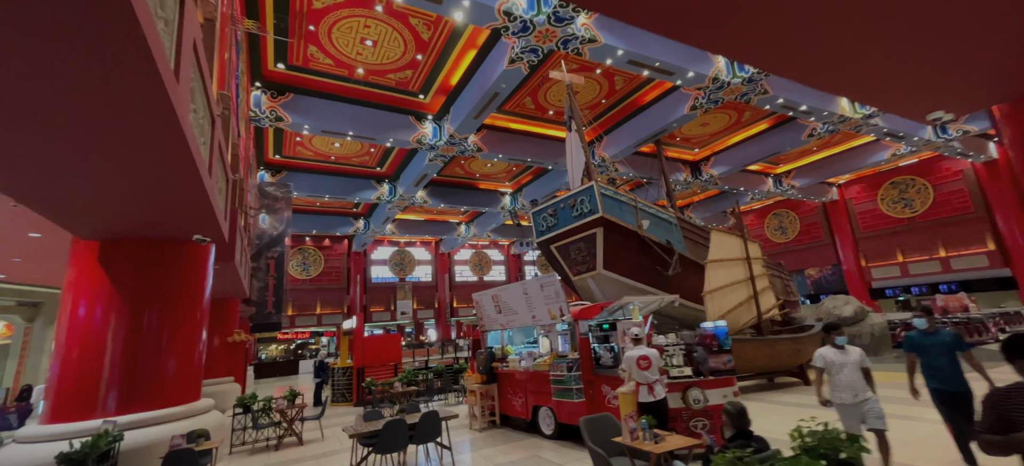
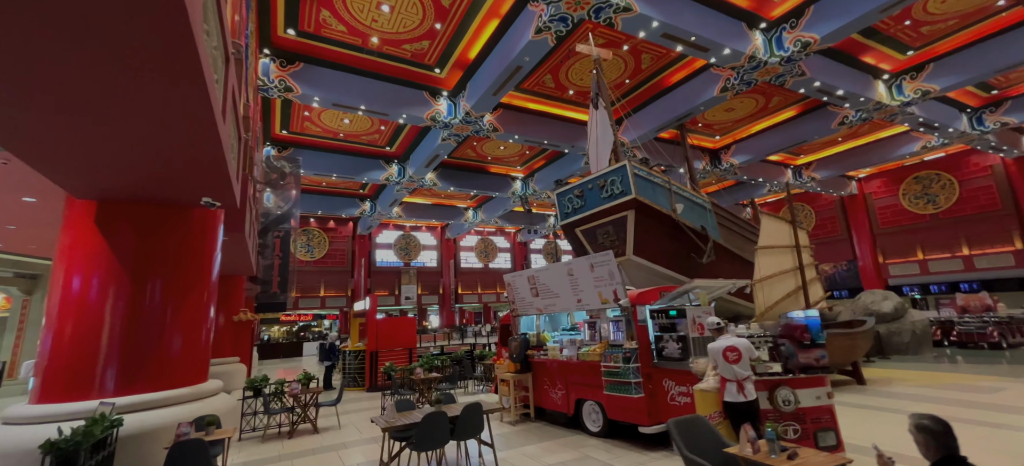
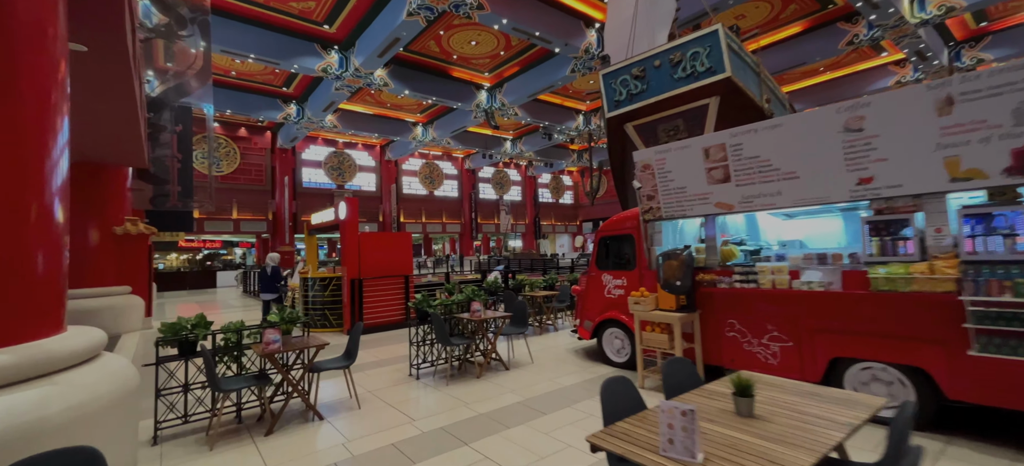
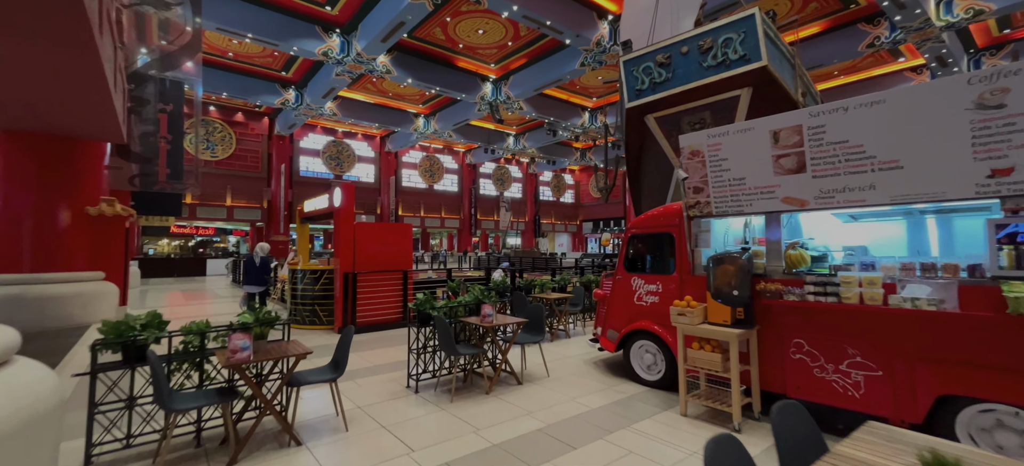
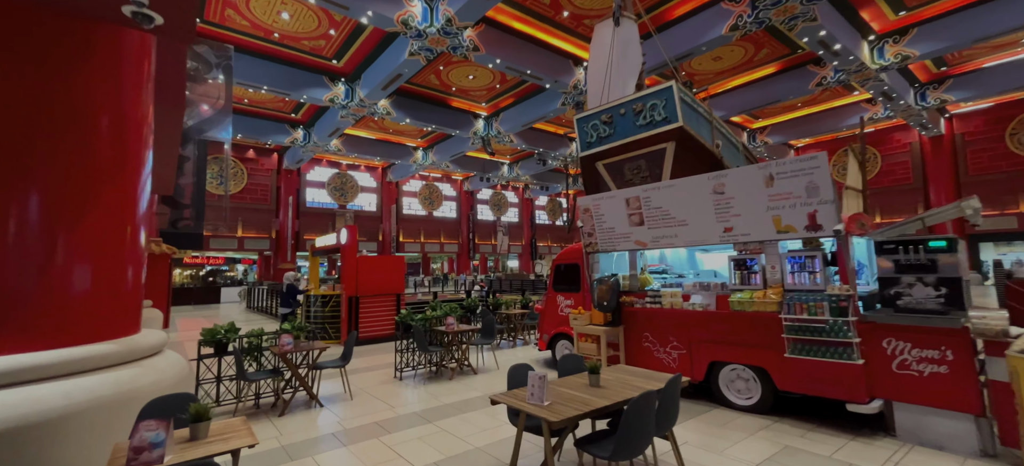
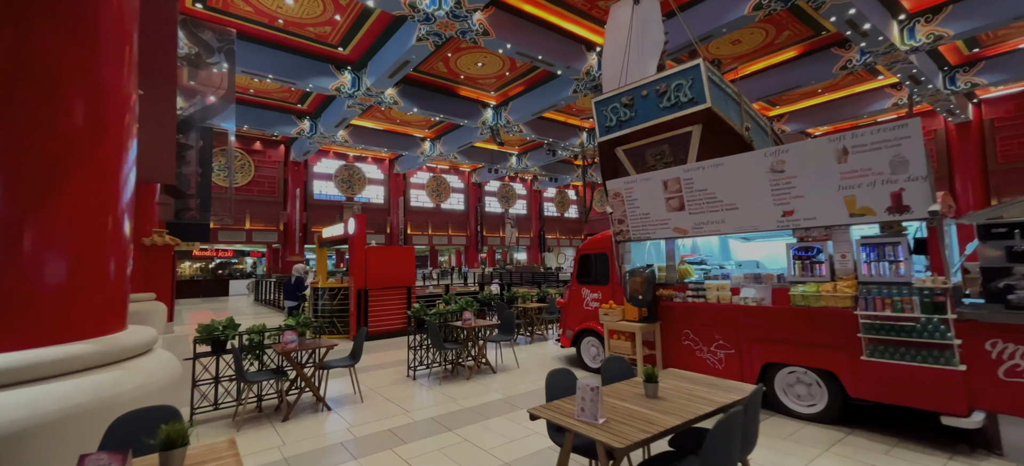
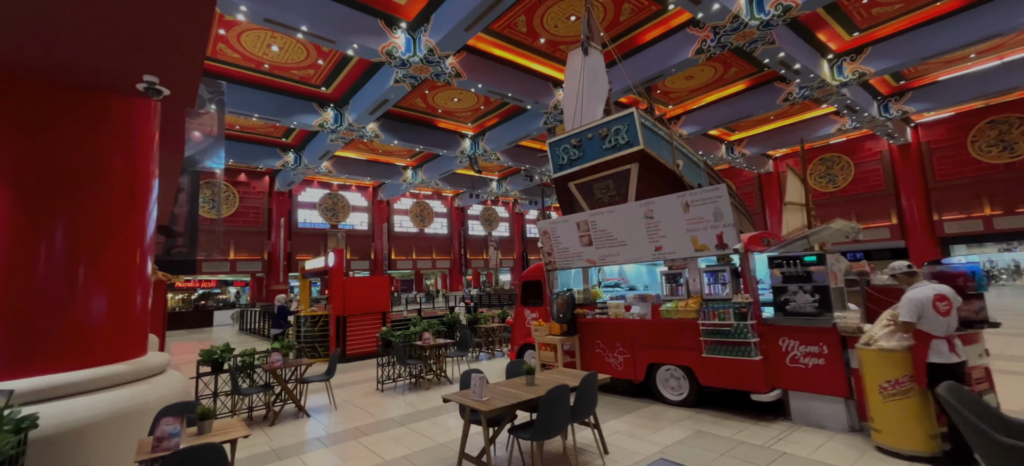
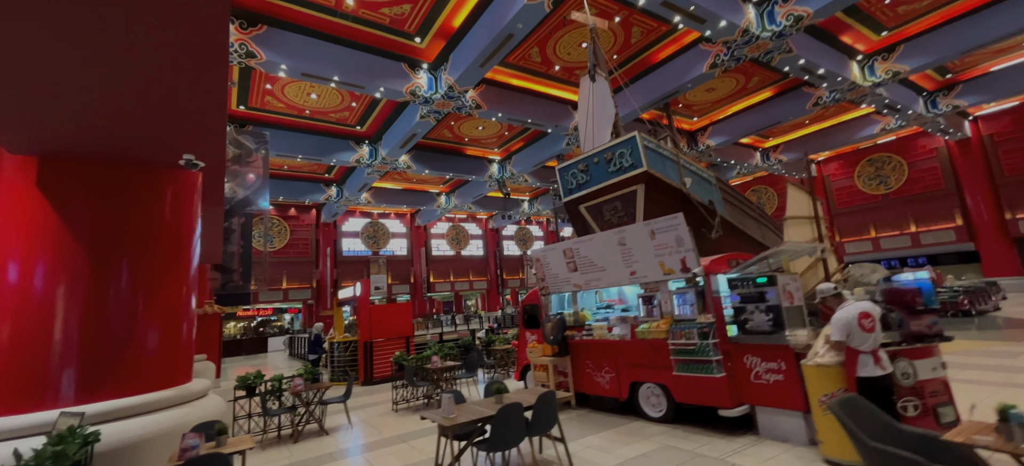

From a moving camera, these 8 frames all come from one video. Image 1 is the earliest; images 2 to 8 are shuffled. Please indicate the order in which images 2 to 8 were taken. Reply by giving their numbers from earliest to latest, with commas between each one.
2, 8, 7, 5, 6, 3, 4
